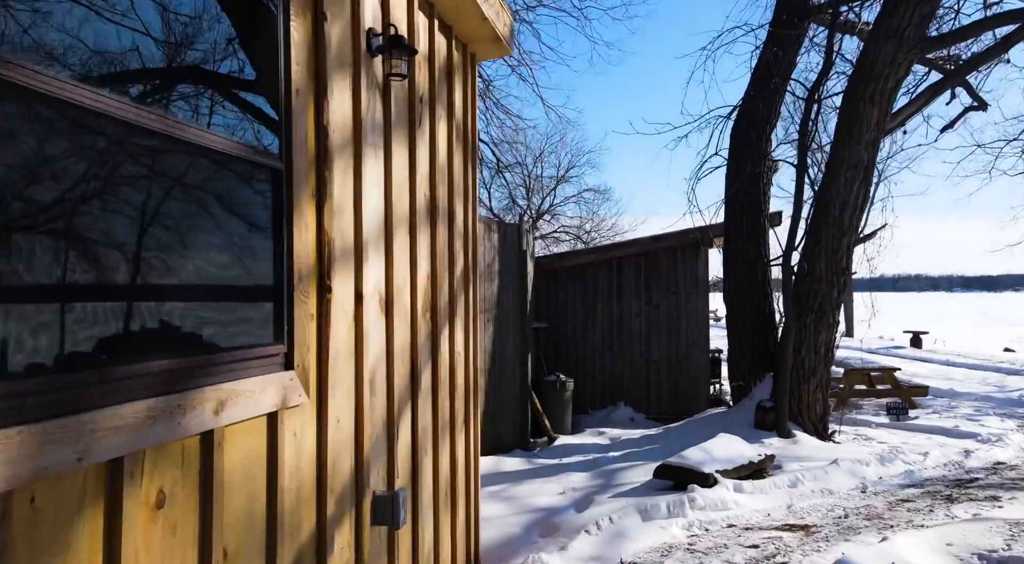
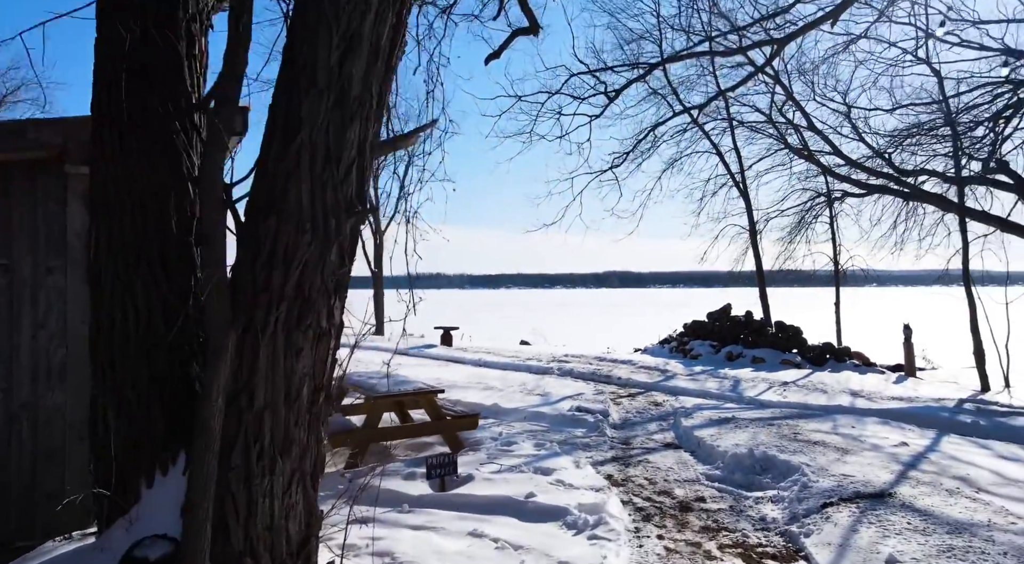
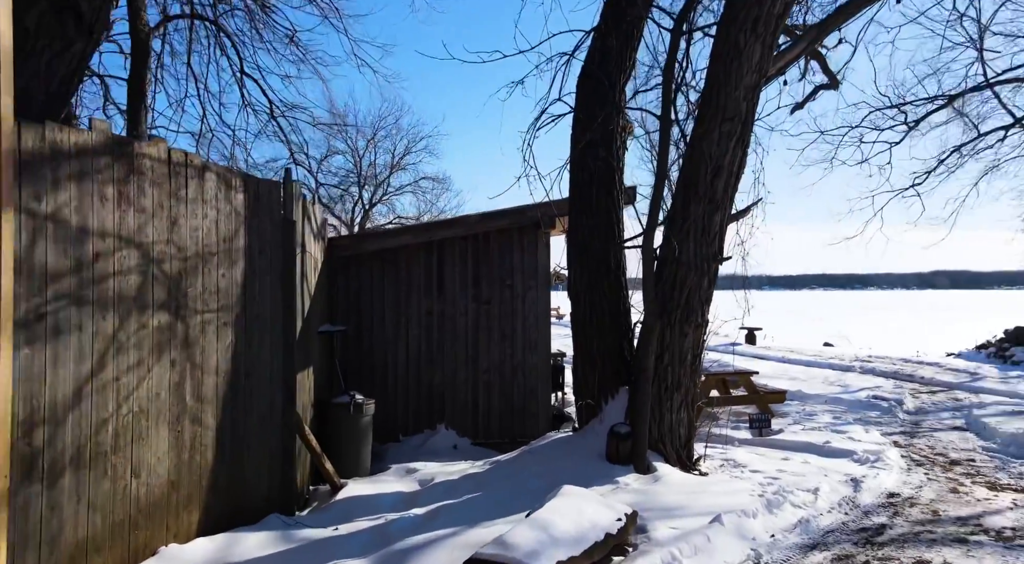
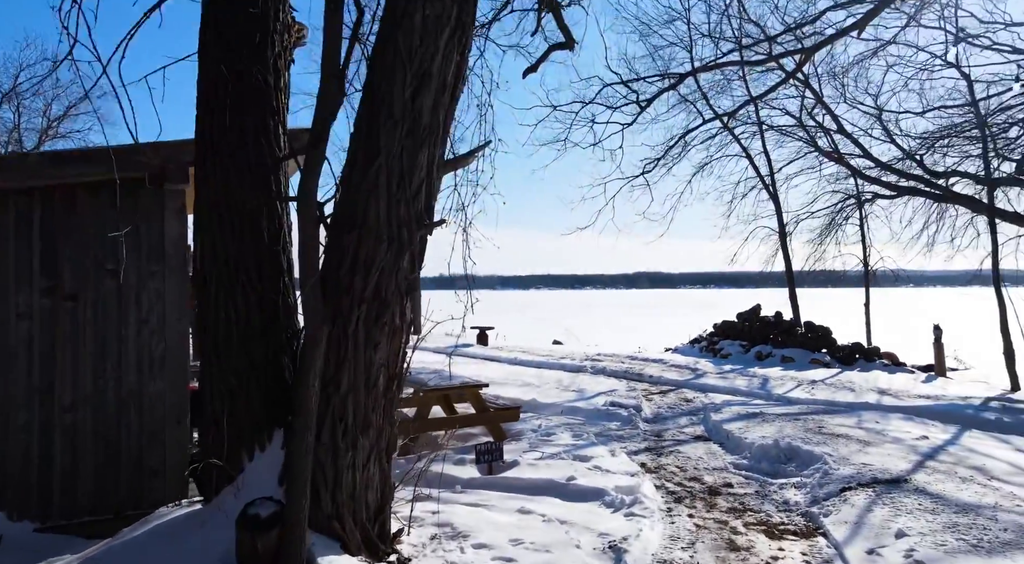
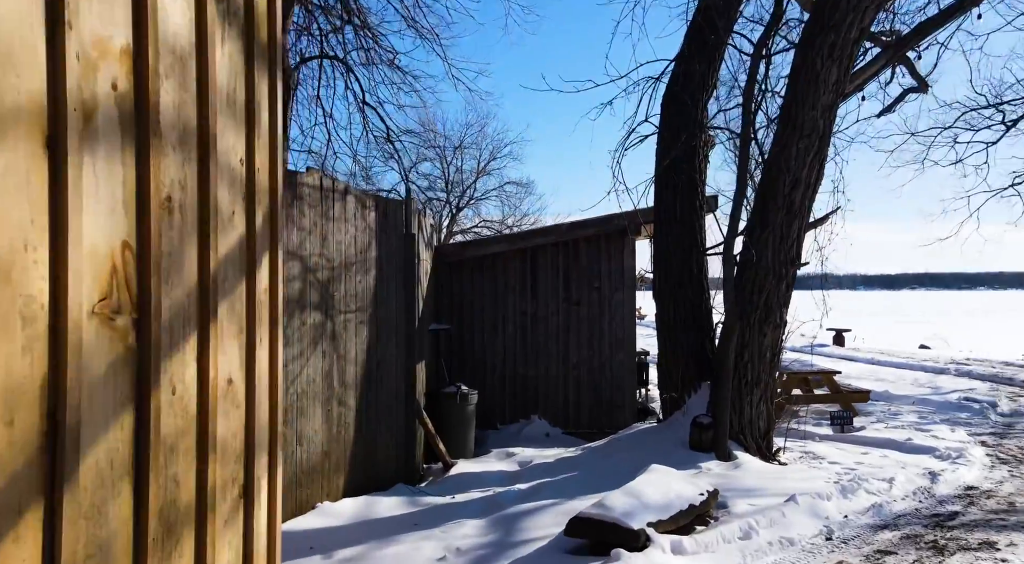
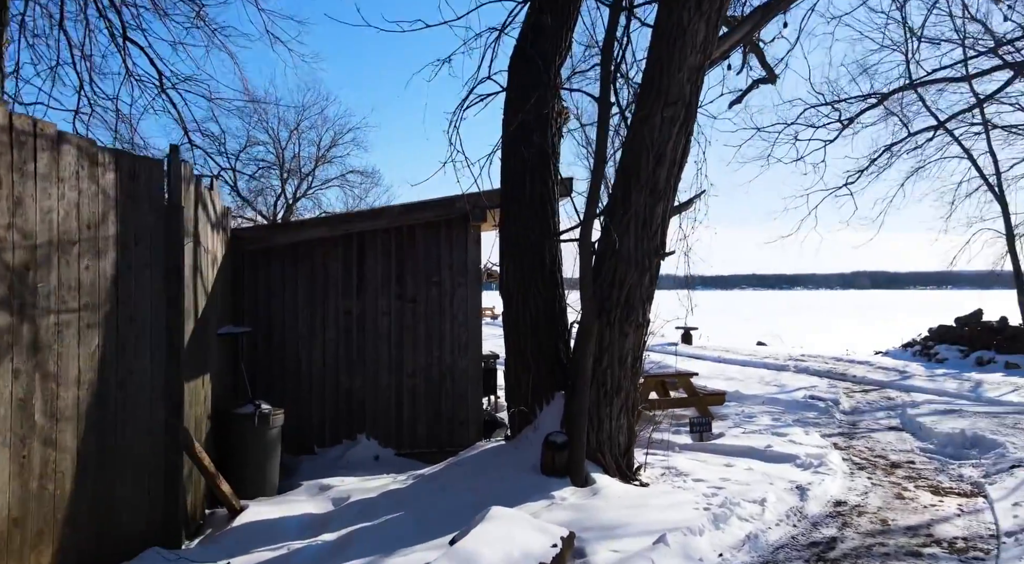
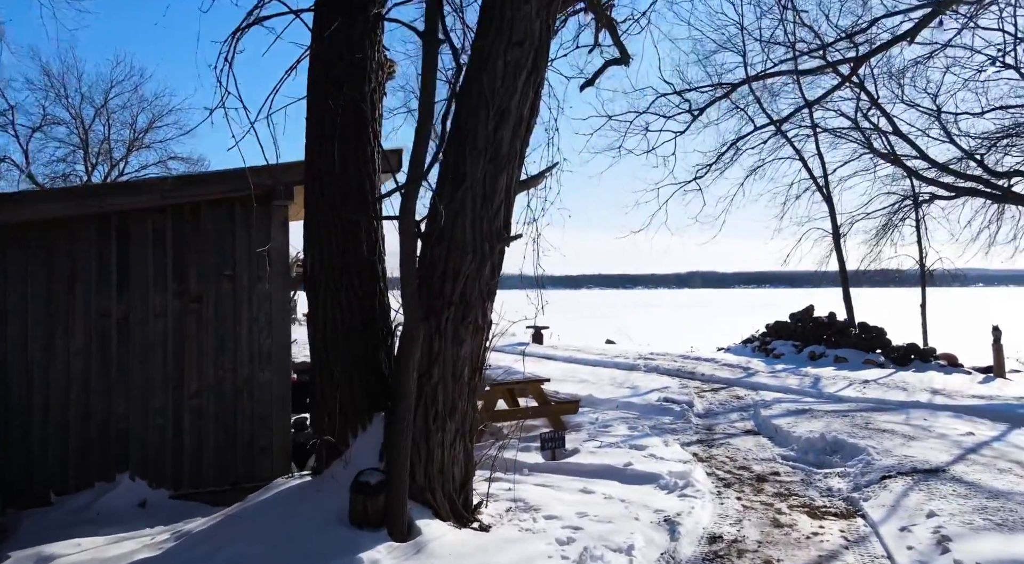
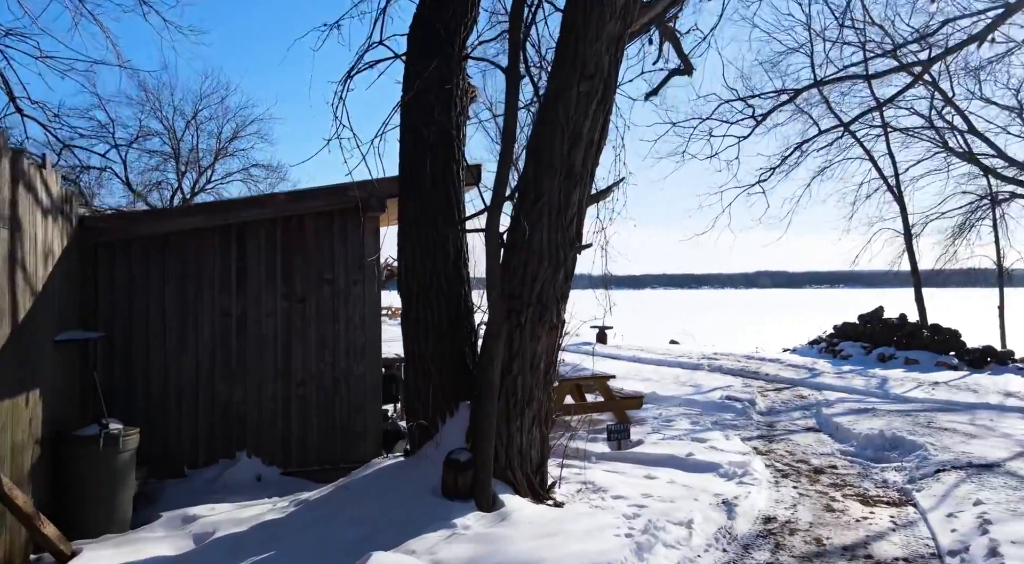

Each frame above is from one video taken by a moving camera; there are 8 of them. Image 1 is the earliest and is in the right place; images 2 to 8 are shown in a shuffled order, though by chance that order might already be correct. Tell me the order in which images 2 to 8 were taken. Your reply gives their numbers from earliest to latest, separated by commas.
5, 3, 6, 8, 7, 4, 2
